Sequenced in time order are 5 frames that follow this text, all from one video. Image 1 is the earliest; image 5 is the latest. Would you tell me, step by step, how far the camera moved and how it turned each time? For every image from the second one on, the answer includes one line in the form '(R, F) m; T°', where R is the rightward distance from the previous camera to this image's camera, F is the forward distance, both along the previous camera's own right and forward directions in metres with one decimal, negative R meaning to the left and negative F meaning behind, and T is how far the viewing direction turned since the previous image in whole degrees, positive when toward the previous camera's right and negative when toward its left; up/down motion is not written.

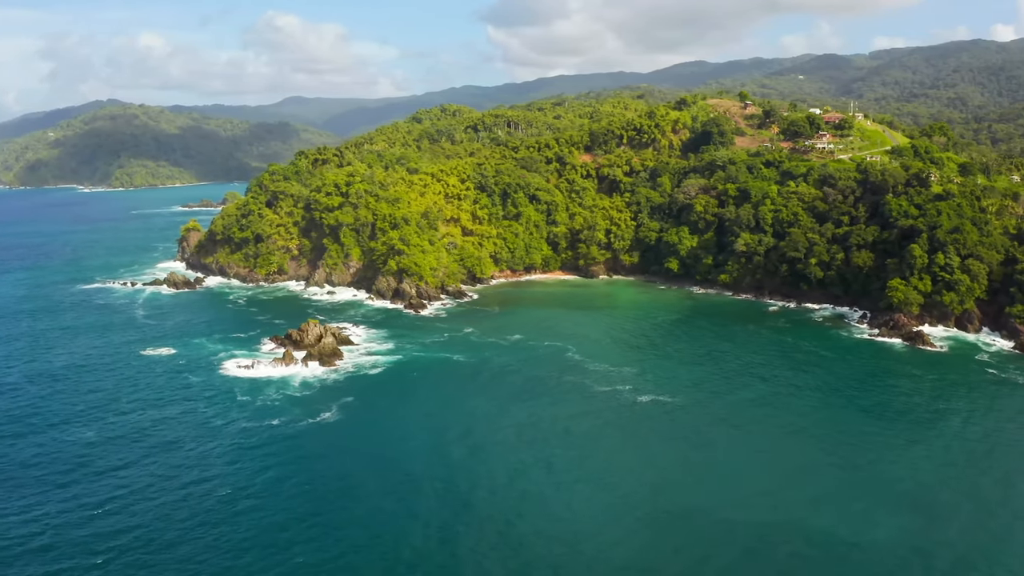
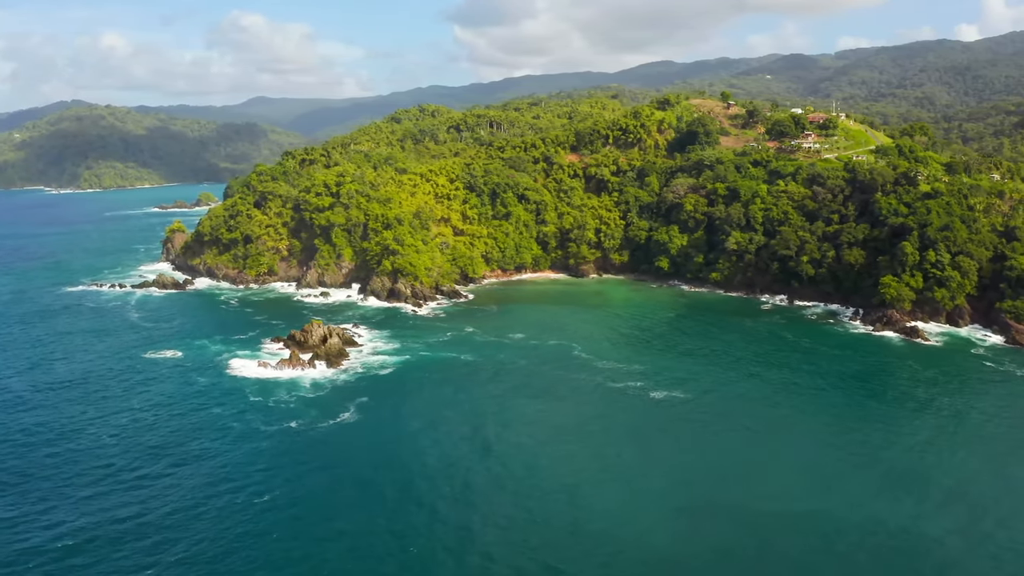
(-1.7, -0.1) m; +1°
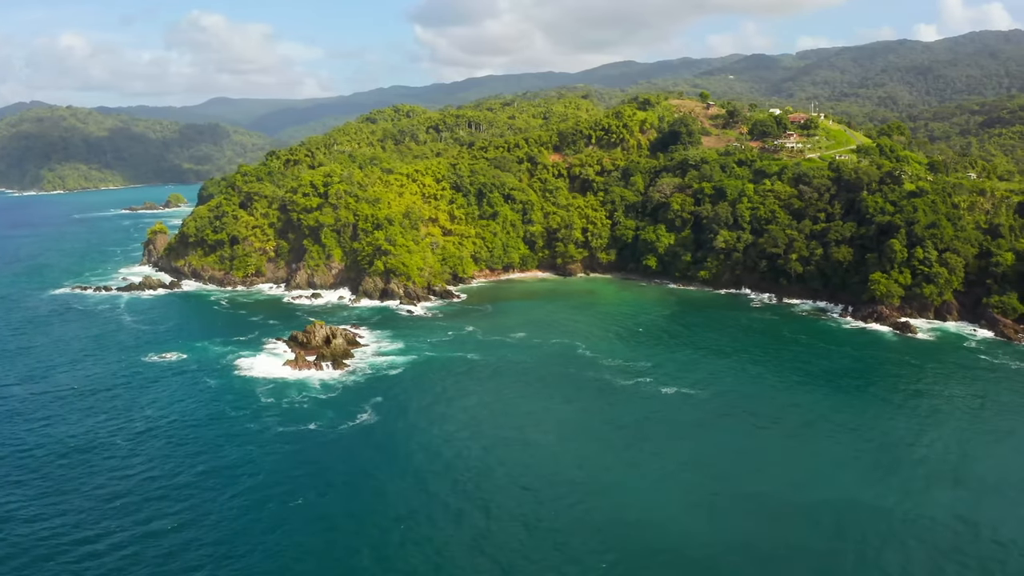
(-1.9, -0.2) m; +2°
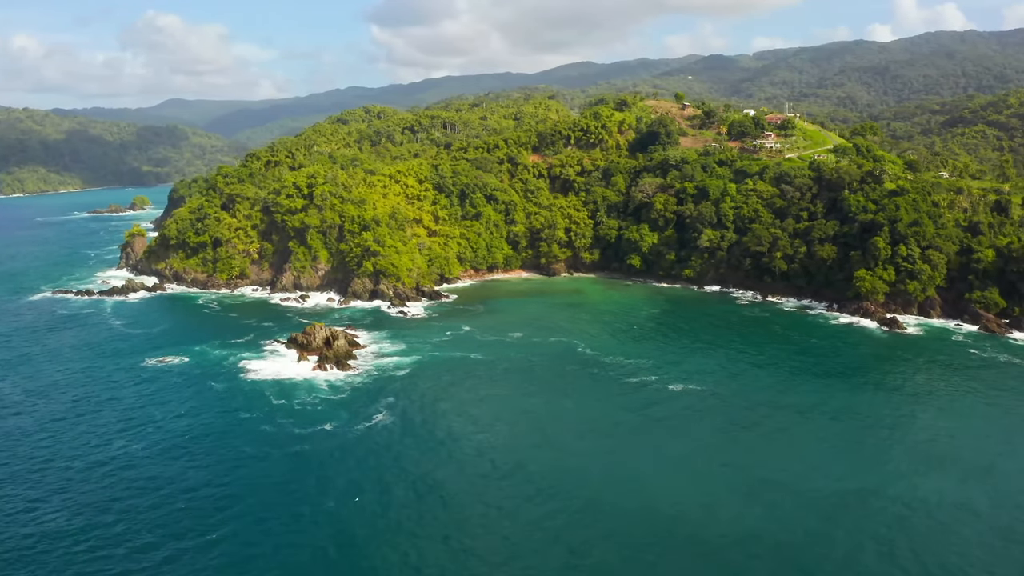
(-1.9, -0.2) m; +2°
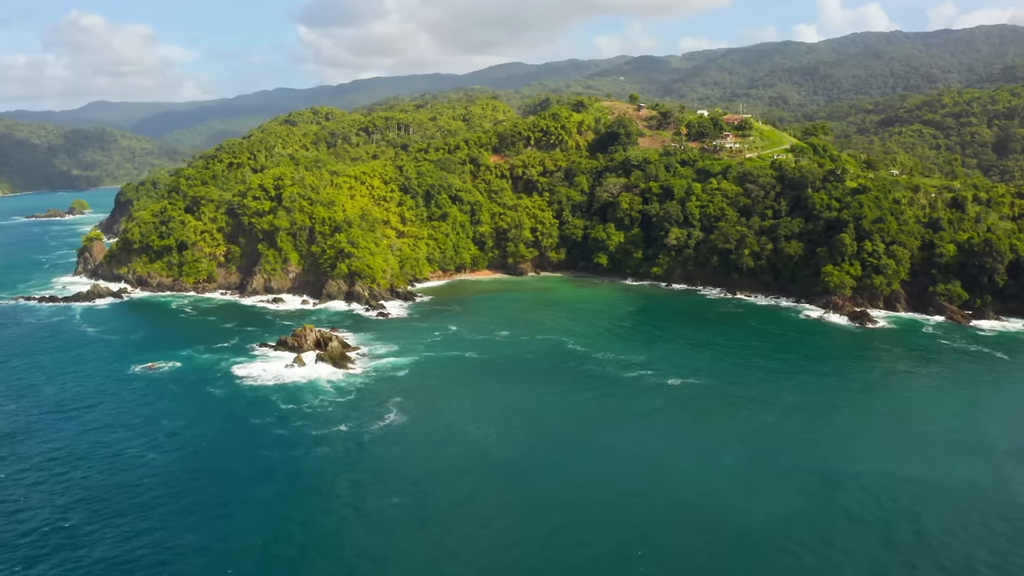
(-2.8, -0.4) m; +4°
